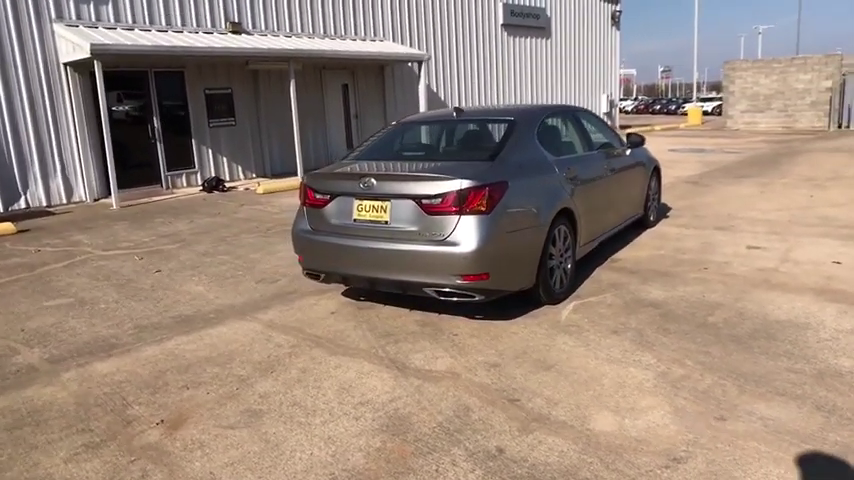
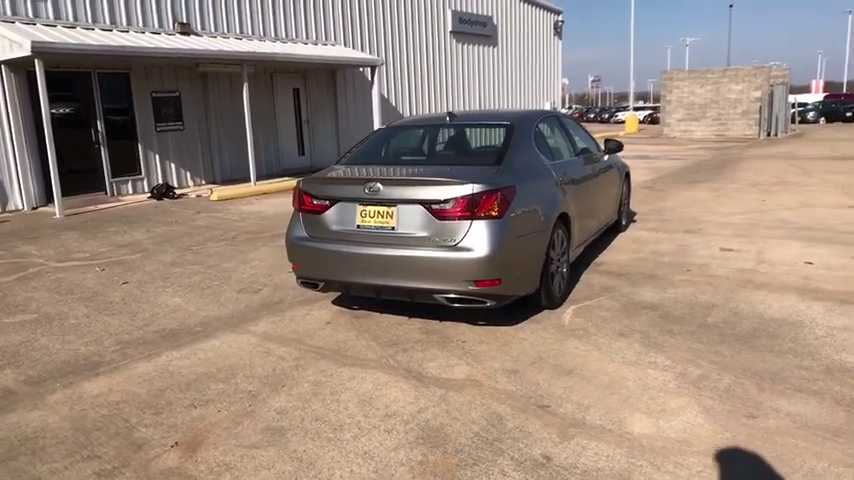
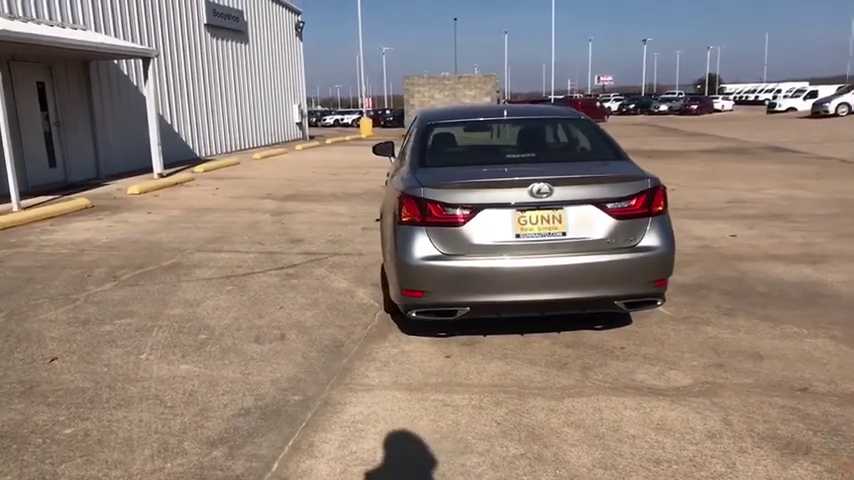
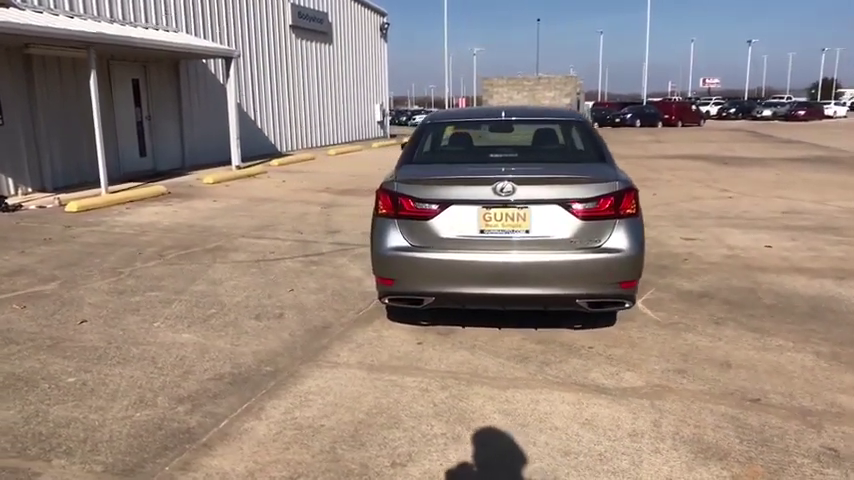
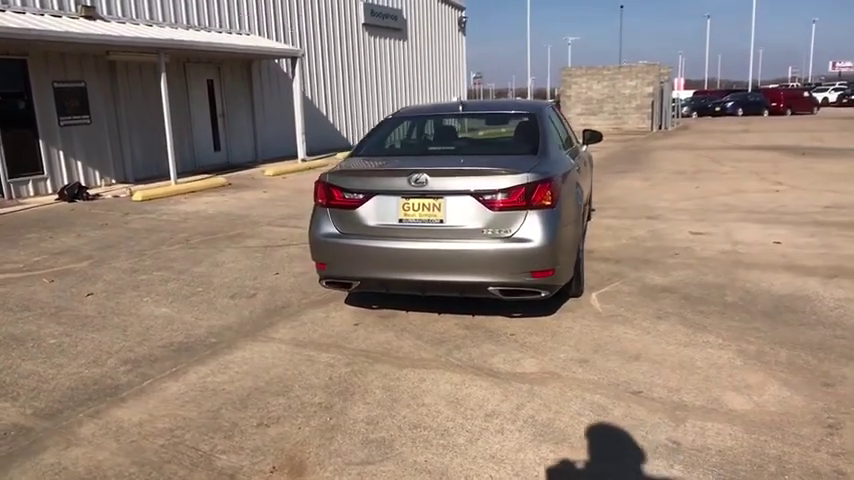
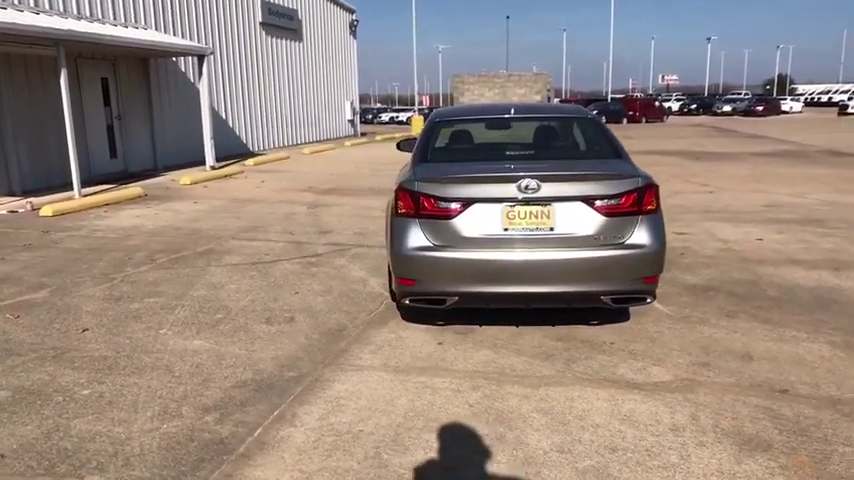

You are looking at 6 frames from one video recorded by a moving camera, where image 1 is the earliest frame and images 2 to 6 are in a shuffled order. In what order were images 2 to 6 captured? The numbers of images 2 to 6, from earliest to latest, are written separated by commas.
2, 5, 4, 6, 3
